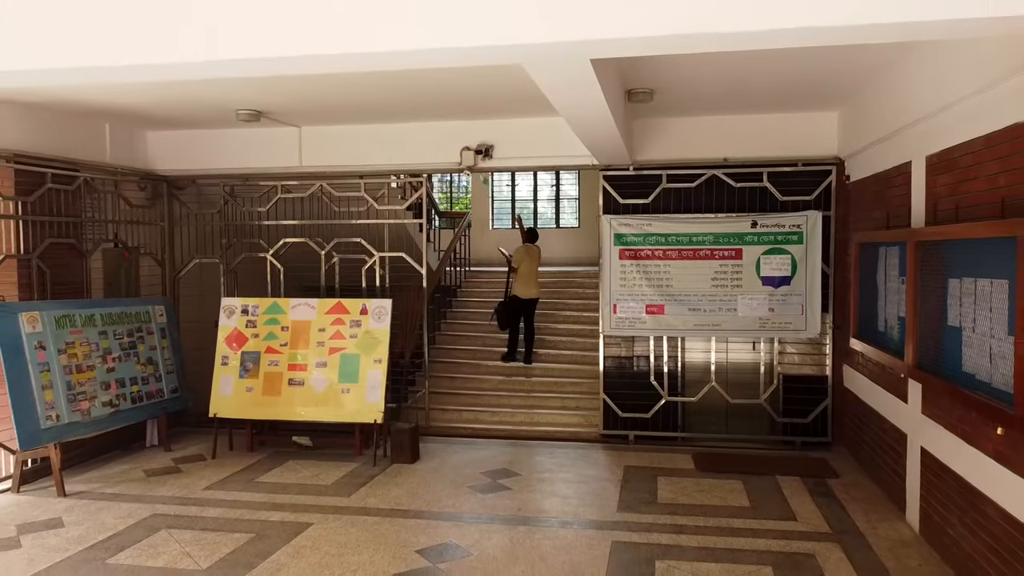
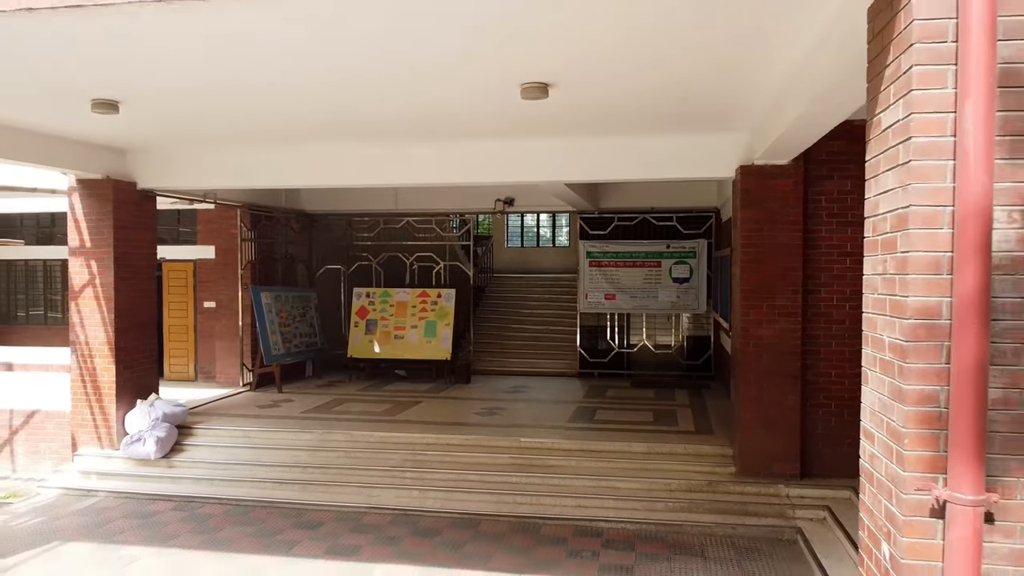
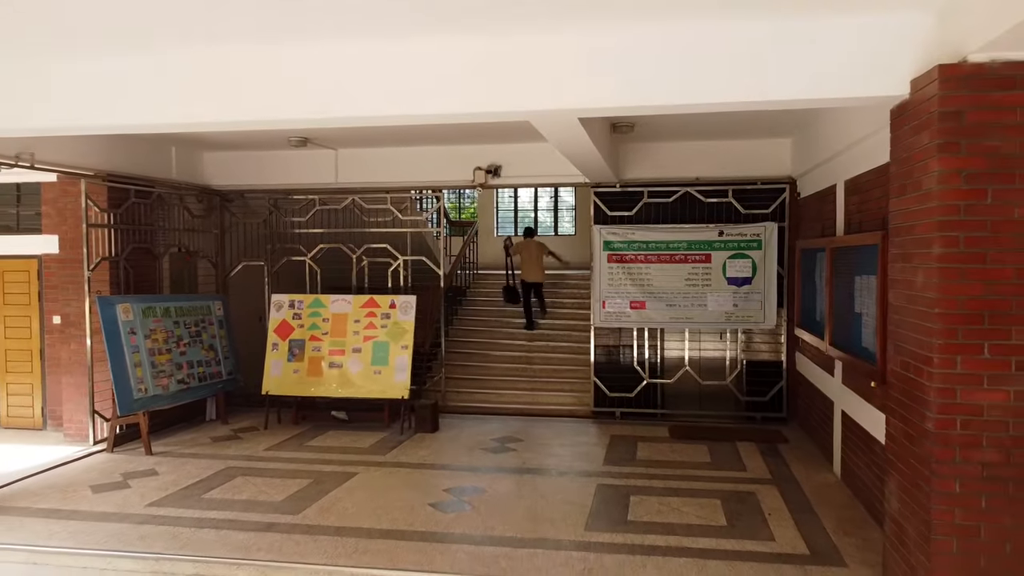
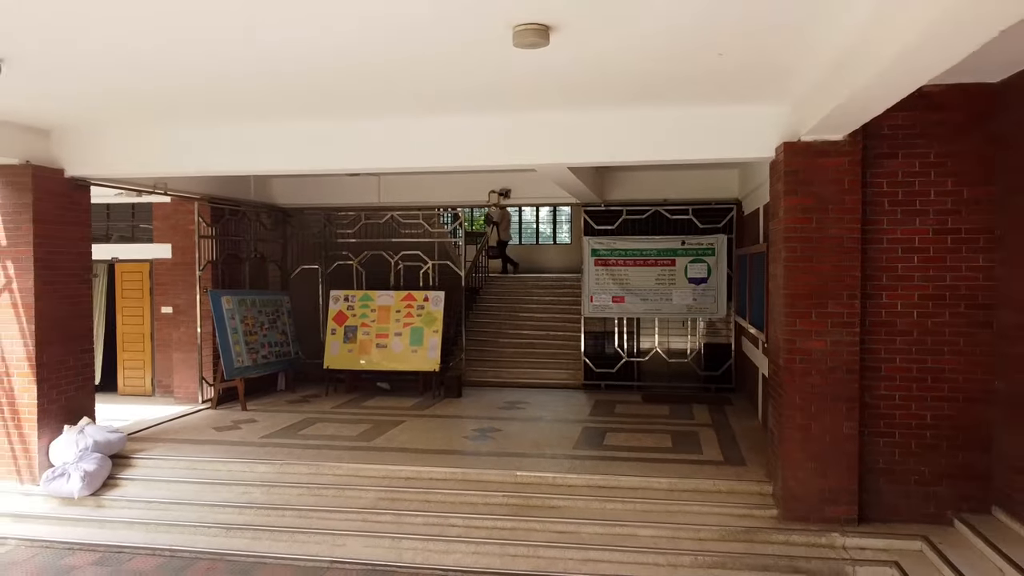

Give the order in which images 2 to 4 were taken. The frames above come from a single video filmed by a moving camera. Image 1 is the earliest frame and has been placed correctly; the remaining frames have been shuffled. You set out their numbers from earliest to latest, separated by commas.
3, 4, 2
